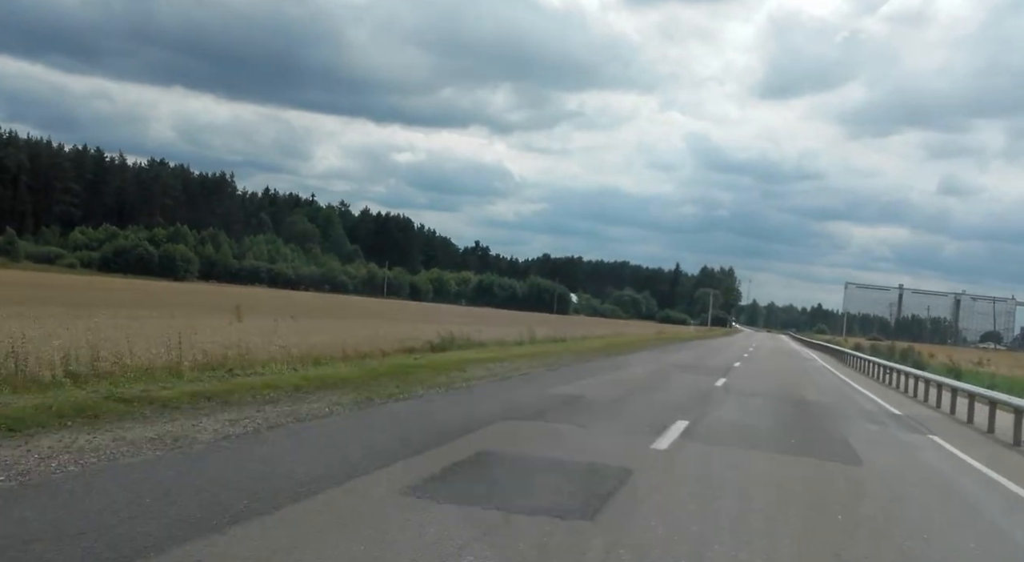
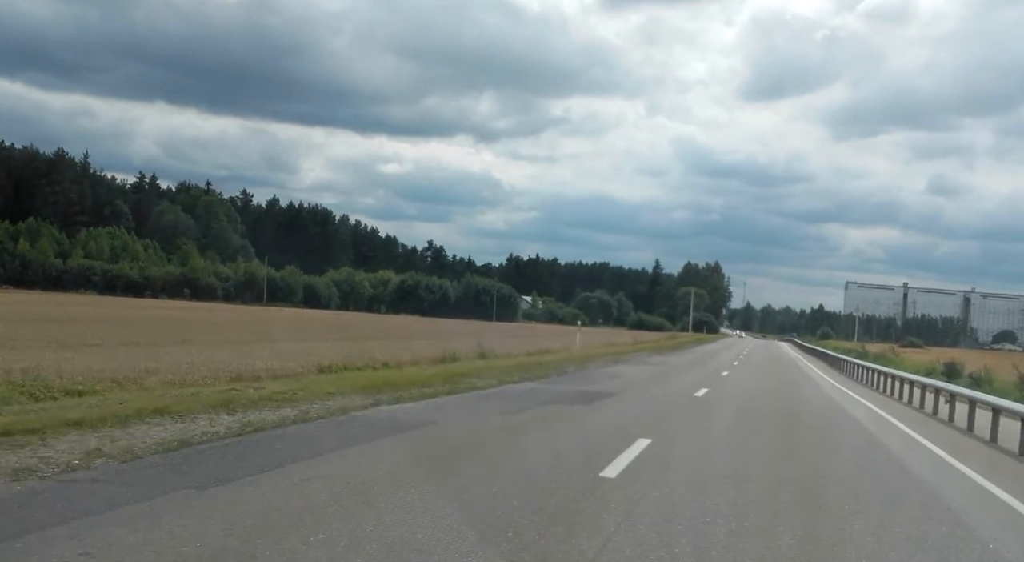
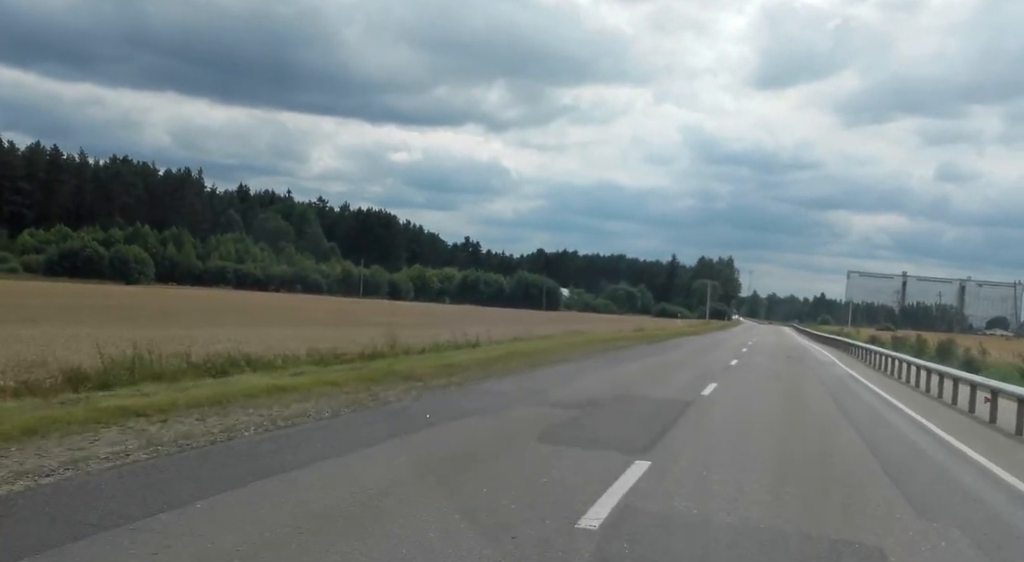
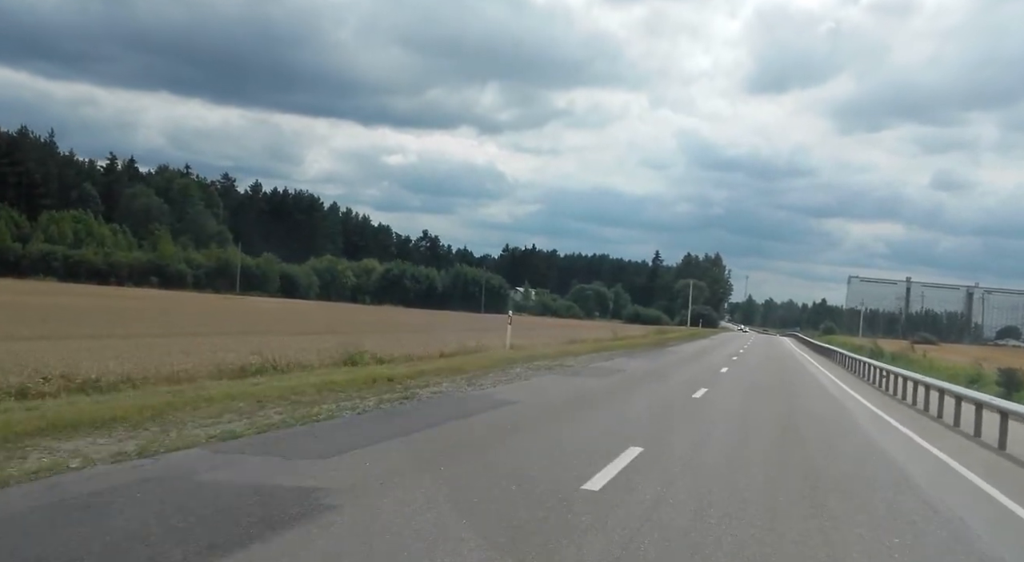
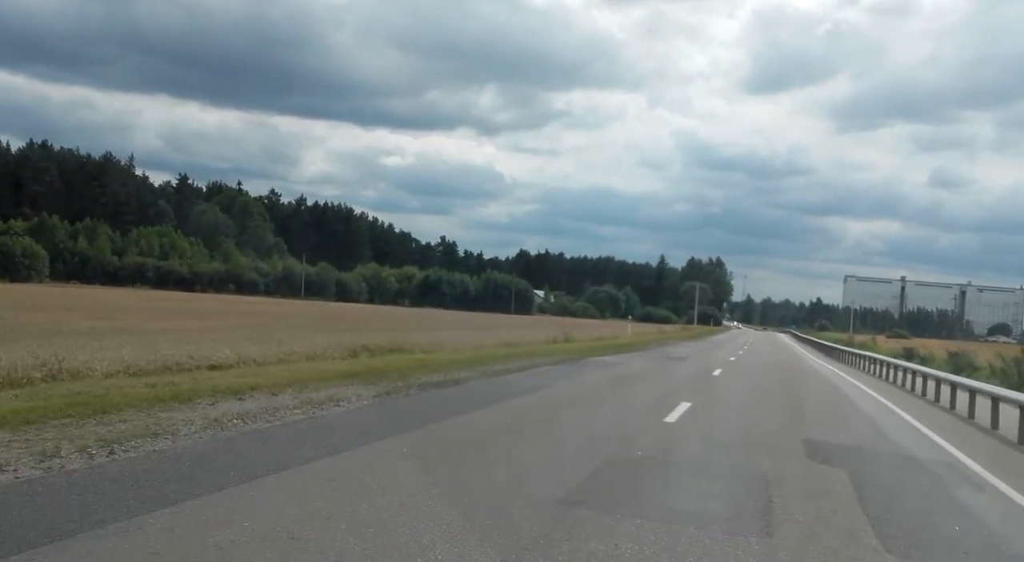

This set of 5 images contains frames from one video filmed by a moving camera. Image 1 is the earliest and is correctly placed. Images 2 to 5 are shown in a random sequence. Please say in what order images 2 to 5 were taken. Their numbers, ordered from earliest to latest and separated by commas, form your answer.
3, 5, 2, 4
